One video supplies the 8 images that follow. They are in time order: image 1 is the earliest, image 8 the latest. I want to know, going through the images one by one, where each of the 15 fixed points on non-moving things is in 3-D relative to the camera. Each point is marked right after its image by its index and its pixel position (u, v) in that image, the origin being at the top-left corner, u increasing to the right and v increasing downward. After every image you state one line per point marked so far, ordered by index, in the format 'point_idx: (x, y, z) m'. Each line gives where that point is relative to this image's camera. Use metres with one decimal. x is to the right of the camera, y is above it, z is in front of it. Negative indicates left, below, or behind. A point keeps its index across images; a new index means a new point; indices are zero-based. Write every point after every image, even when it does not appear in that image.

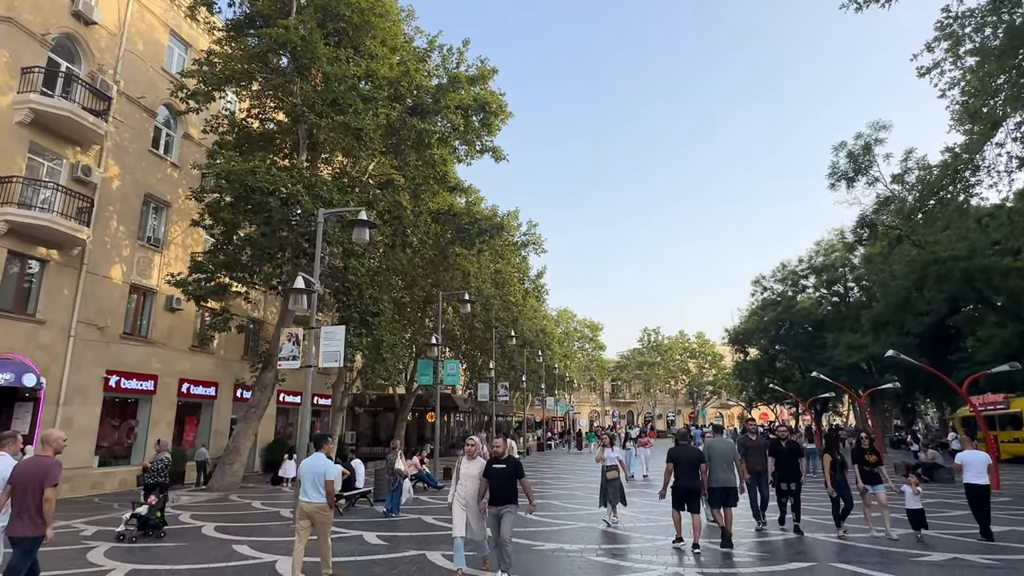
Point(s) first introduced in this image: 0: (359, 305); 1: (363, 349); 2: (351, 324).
0: (-4.9, -0.5, +18.6) m
1: (-4.7, -1.9, +18.2) m
2: (-5.1, -1.1, +18.4) m
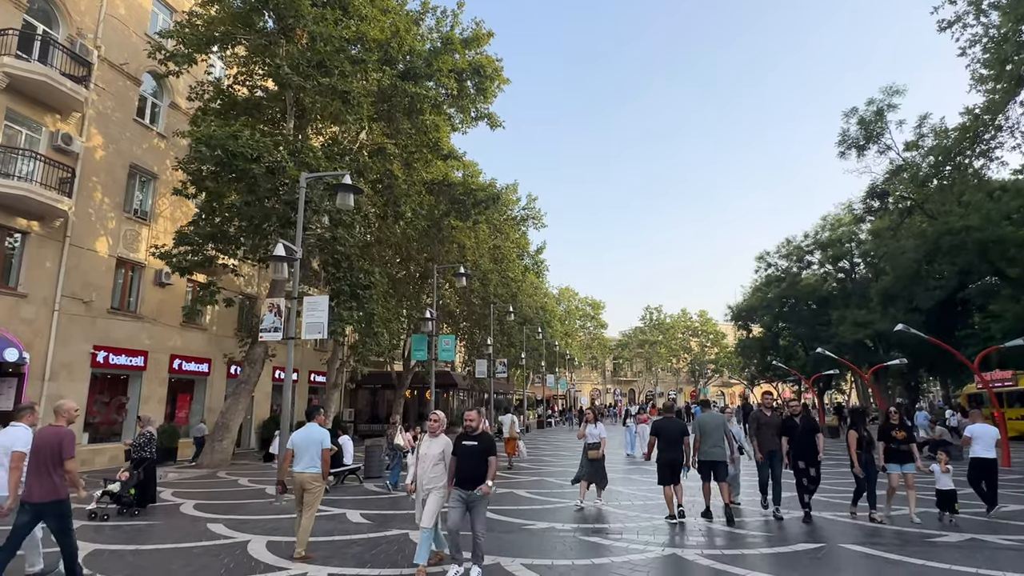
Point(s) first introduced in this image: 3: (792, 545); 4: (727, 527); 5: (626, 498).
0: (-5.0, +0.3, +17.9) m
1: (-4.8, -1.0, +17.7) m
2: (-5.2, -0.3, +17.8) m
3: (+3.6, -3.3, +7.6) m
4: (+3.3, -3.6, +8.9) m
5: (+2.3, -4.3, +11.9) m
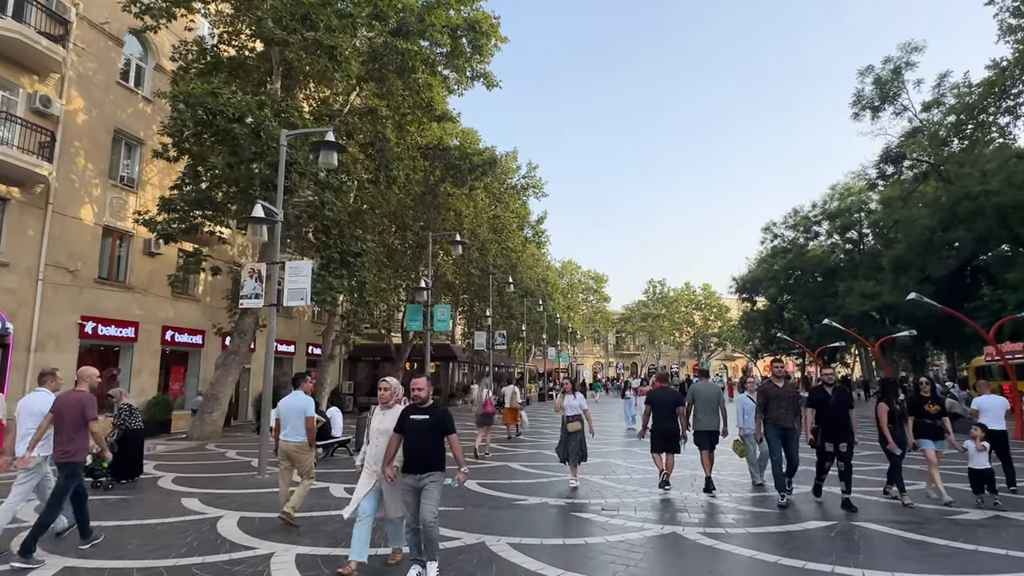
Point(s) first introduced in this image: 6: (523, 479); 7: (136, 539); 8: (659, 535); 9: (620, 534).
0: (-5.1, +1.3, +17.2) m
1: (-4.9, -0.1, +17.0) m
2: (-5.3, +0.7, +17.2) m
3: (+3.5, -2.8, +7.0) m
4: (+3.1, -3.1, +8.3) m
5: (+2.2, -3.6, +11.3) m
6: (+0.2, -3.5, +10.7) m
7: (-4.3, -2.9, +6.8) m
8: (+1.7, -2.8, +6.8) m
9: (+1.3, -2.8, +6.7) m
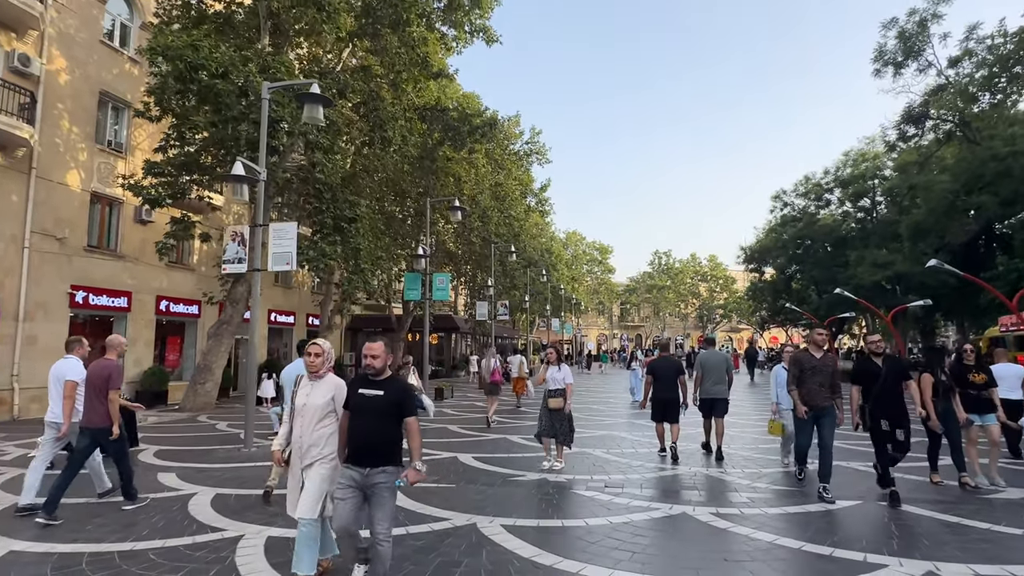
0: (-5.1, +2.2, +16.5) m
1: (-4.9, +0.8, +16.4) m
2: (-5.3, +1.6, +16.5) m
3: (+3.4, -2.4, +6.5) m
4: (+3.1, -2.5, +7.7) m
5: (+2.1, -2.9, +10.8) m
6: (+0.2, -2.9, +10.2) m
7: (-4.4, -2.5, +6.2) m
8: (+1.6, -2.4, +6.2) m
9: (+1.2, -2.4, +6.2) m
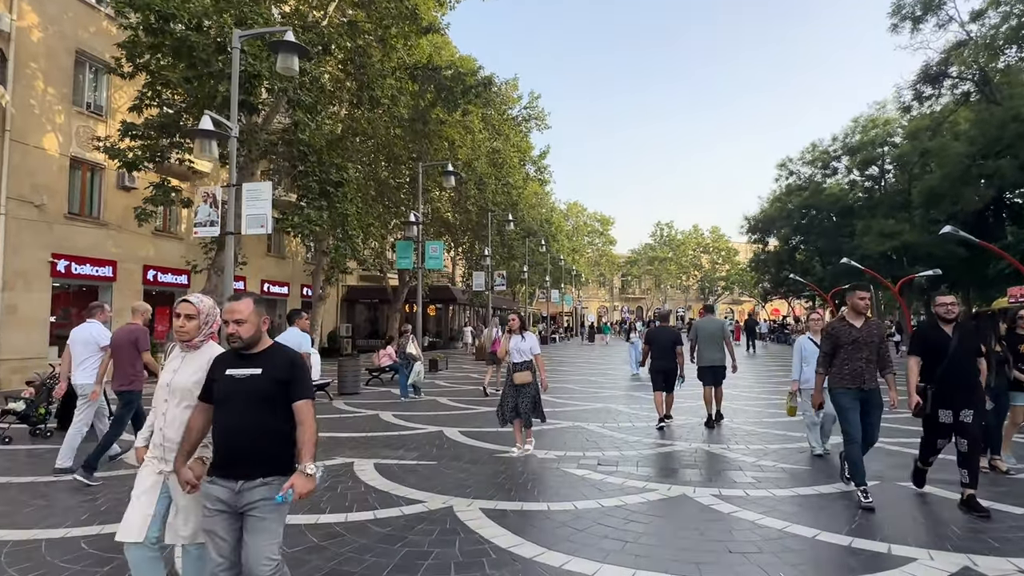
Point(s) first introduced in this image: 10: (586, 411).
0: (-5.2, +3.1, +15.7) m
1: (-5.0, +1.7, +15.7) m
2: (-5.4, +2.5, +15.7) m
3: (+3.3, -2.0, +5.9) m
4: (+2.9, -2.1, +7.2) m
5: (+2.0, -2.3, +10.2) m
6: (0.0, -2.3, +9.7) m
7: (-4.6, -2.1, +5.7) m
8: (+1.4, -2.0, +5.6) m
9: (+1.0, -2.0, +5.6) m
10: (+1.4, -2.3, +11.1) m
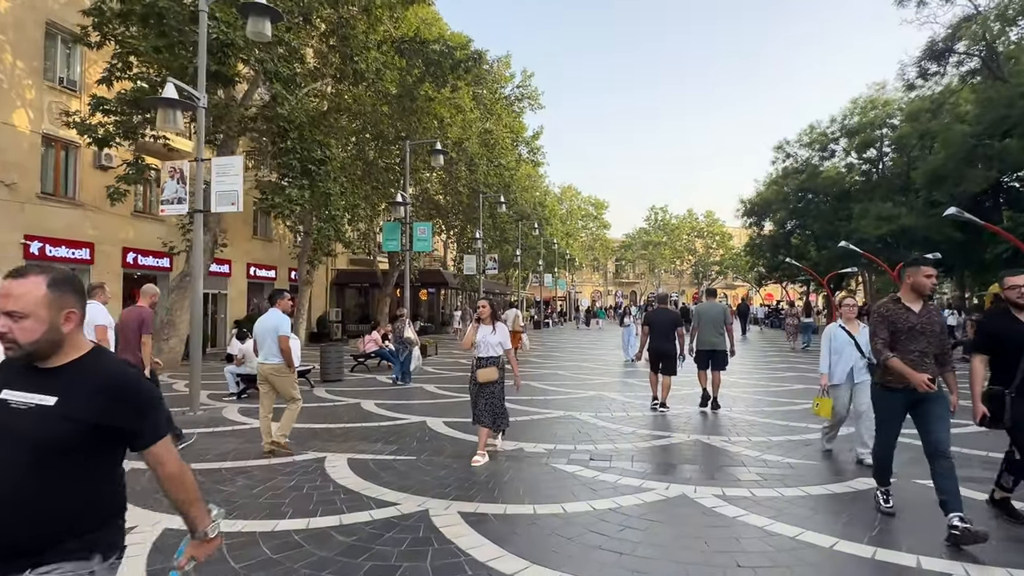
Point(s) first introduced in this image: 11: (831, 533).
0: (-5.5, +3.5, +15.0) m
1: (-5.3, +2.1, +15.0) m
2: (-5.7, +2.9, +15.0) m
3: (+3.1, -1.8, +5.4) m
4: (+2.7, -1.9, +6.7) m
5: (+1.8, -2.0, +9.7) m
6: (-0.2, -2.0, +9.2) m
7: (-4.7, -1.9, +5.1) m
8: (+1.3, -1.8, +5.1) m
9: (+0.9, -1.8, +5.1) m
10: (+1.2, -2.0, +10.6) m
11: (+2.3, -1.8, +4.3) m
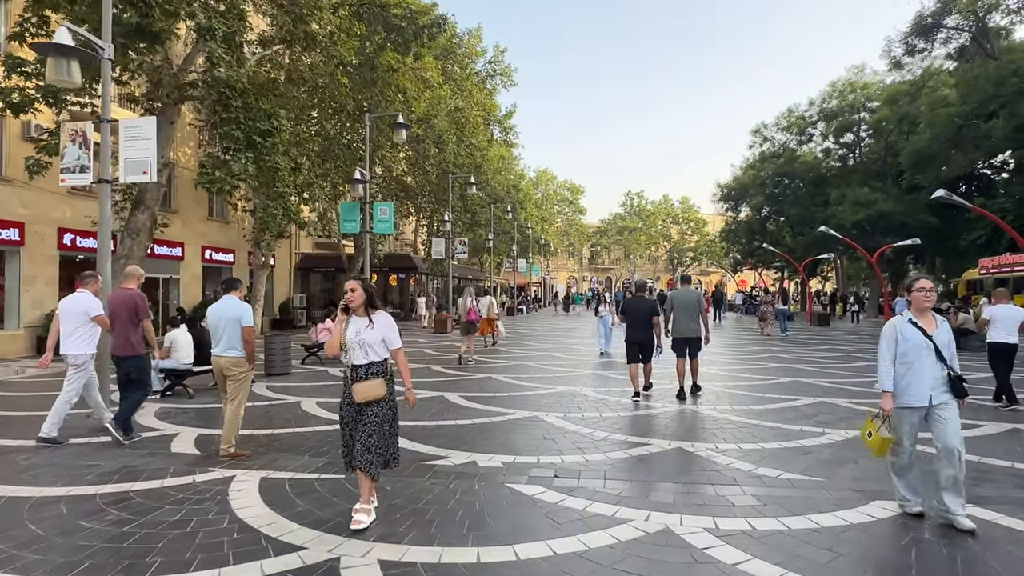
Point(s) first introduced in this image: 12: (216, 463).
0: (-6.2, +3.9, +13.6) m
1: (-6.1, +2.5, +13.6) m
2: (-6.5, +3.3, +13.6) m
3: (+2.7, -1.7, +4.5) m
4: (+2.3, -1.7, +5.7) m
5: (+1.2, -1.8, +8.8) m
6: (-0.8, -1.8, +8.1) m
7: (-5.1, -1.7, +3.9) m
8: (+0.9, -1.7, +4.1) m
9: (+0.5, -1.7, +4.1) m
10: (+0.6, -1.8, +9.6) m
11: (+2.0, -1.7, +3.3) m
12: (-2.9, -1.7, +5.9) m
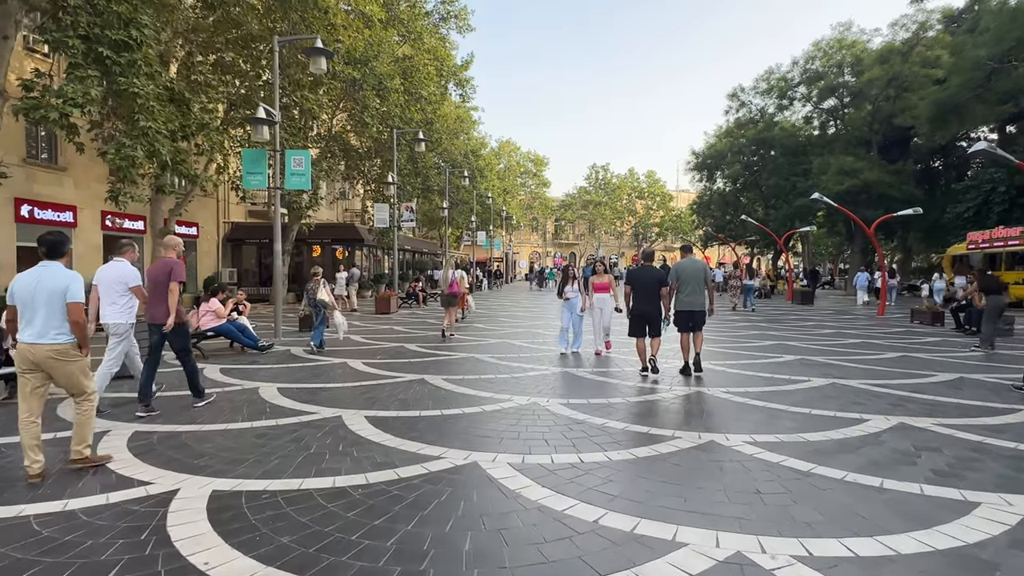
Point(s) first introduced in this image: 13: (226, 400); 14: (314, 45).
0: (-7.2, +4.4, +9.9) m
1: (-7.0, +3.0, +10.0) m
2: (-7.4, +3.8, +9.9) m
3: (+2.3, -1.5, +1.6) m
4: (+1.8, -1.5, +2.8) m
5: (+0.5, -1.4, +5.8) m
6: (-1.4, -1.5, +5.0) m
7: (-5.5, -1.6, +0.5) m
8: (+0.5, -1.6, +1.1) m
9: (+0.1, -1.6, +1.0) m
10: (-0.2, -1.4, +6.6) m
11: (+1.6, -1.6, +0.4) m
12: (-3.4, -1.5, +2.6) m
13: (-3.6, -1.5, +7.3) m
14: (-4.7, +5.6, +14.1) m
